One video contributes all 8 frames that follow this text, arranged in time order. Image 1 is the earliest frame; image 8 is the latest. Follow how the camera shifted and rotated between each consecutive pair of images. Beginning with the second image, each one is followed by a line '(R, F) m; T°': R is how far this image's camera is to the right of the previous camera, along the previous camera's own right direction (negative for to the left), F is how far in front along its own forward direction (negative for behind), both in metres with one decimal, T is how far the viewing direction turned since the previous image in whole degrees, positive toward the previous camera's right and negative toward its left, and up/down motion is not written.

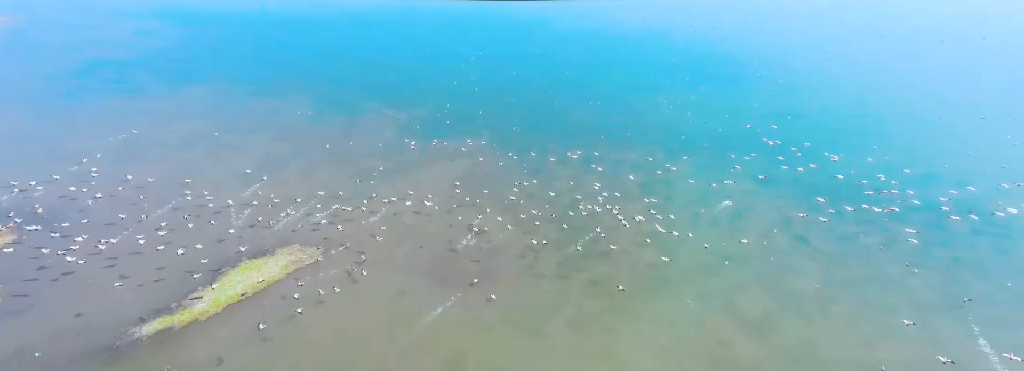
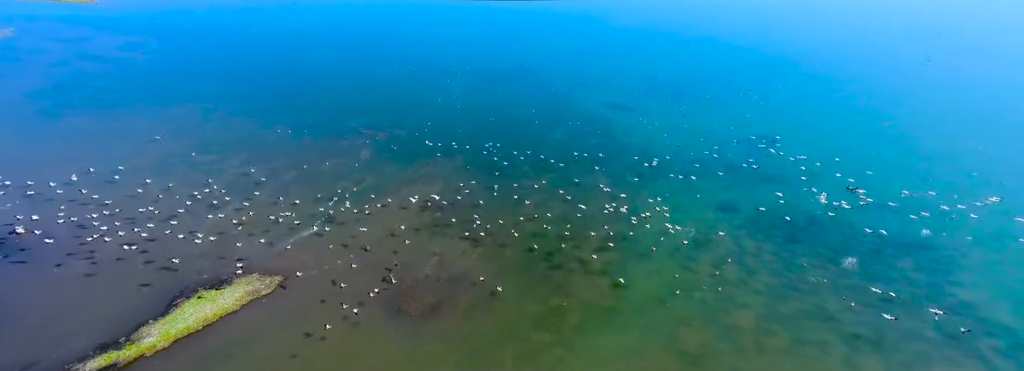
(+1.0, -0.3) m; 0°
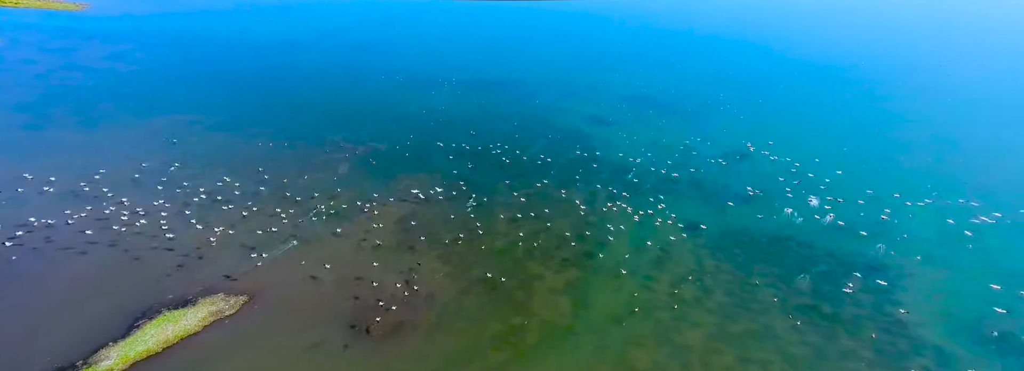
(+0.8, -0.4) m; +1°
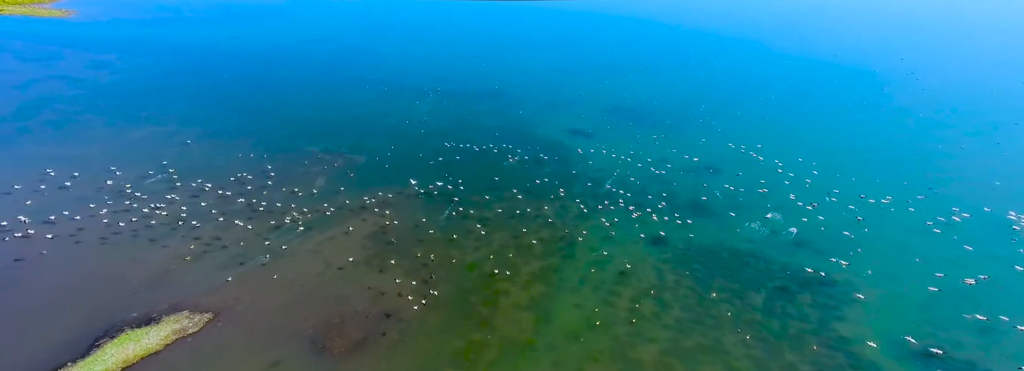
(+0.8, -0.4) m; +1°
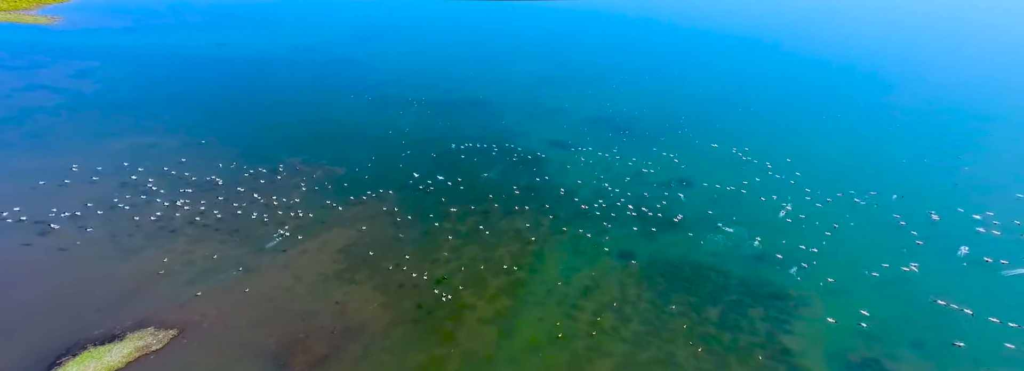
(+0.8, -0.4) m; +1°
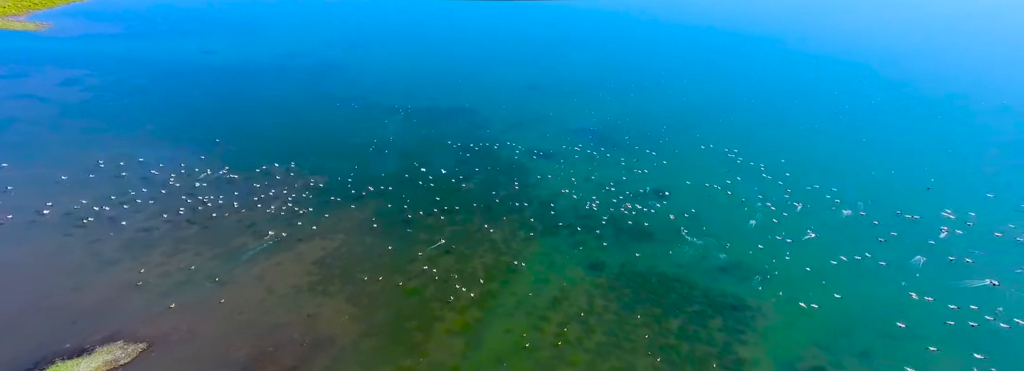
(+0.7, -0.4) m; +1°
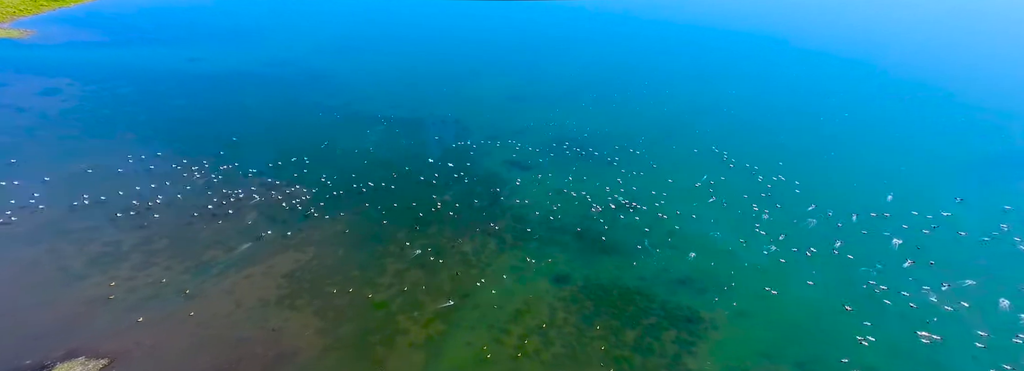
(+0.9, -0.4) m; +1°
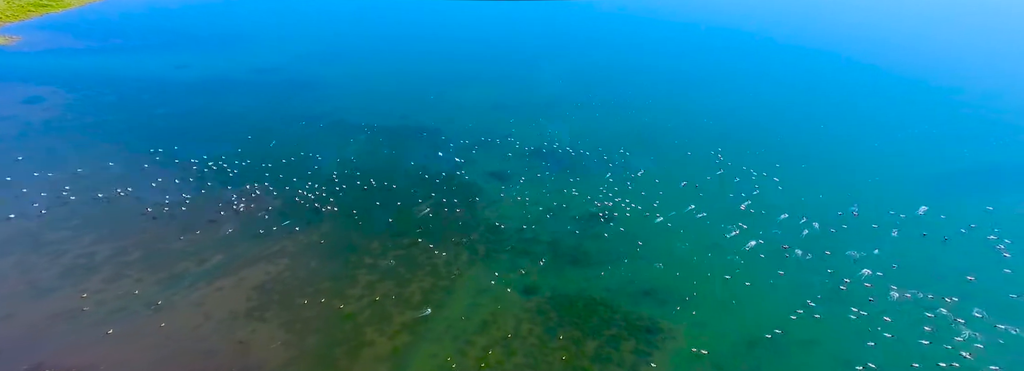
(+0.9, -0.4) m; +1°
